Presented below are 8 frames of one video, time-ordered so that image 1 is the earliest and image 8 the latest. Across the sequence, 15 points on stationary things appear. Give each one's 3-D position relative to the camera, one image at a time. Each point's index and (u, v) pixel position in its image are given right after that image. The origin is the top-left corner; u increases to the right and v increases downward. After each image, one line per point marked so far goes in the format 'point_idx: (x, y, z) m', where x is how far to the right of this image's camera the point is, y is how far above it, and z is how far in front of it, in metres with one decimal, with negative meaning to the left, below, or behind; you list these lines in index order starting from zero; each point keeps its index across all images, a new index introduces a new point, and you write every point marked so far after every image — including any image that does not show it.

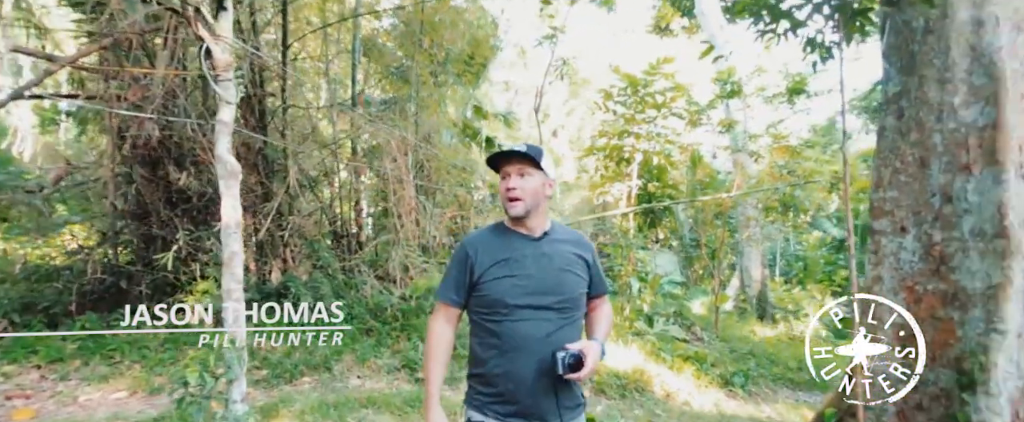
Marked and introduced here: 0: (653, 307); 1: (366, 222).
0: (+1.8, -1.2, +6.8) m
1: (-1.4, -0.1, +5.0) m
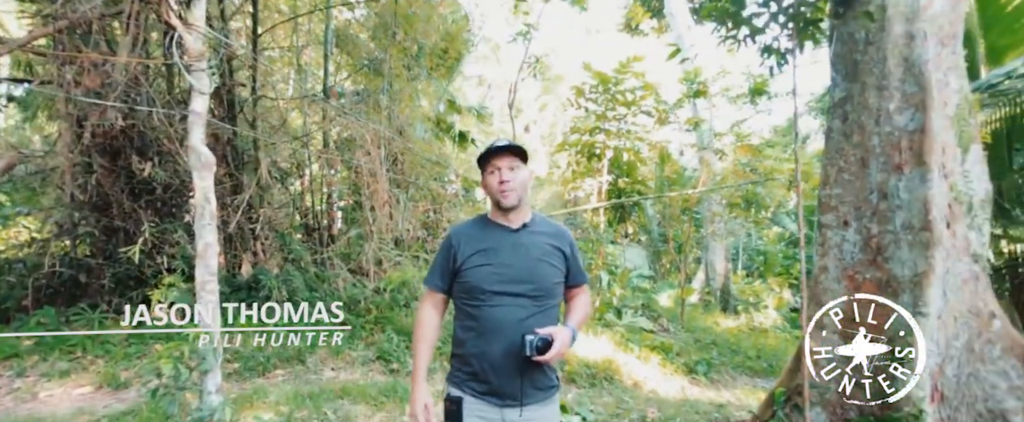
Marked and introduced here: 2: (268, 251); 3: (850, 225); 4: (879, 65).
0: (+1.4, -1.1, +7.0) m
1: (-1.6, 0.0, +5.0) m
2: (-2.2, -0.3, +4.8) m
3: (+1.4, -0.1, +2.3) m
4: (+1.5, +0.6, +2.3) m
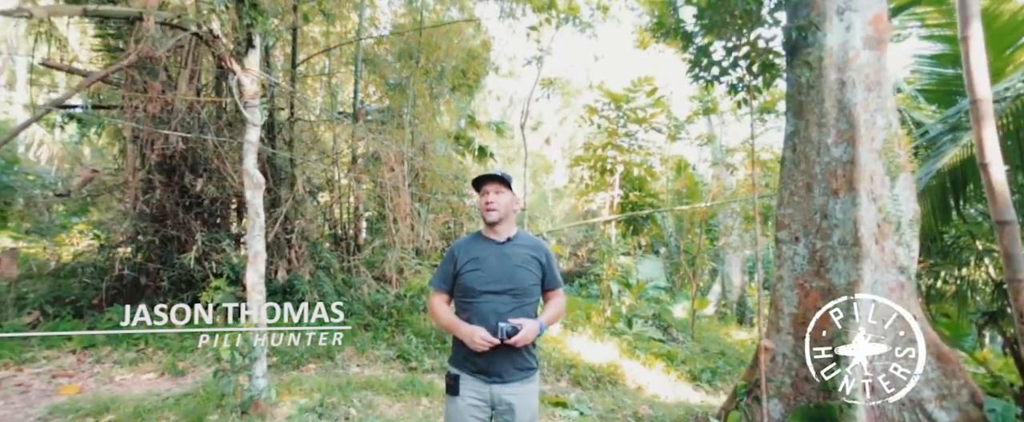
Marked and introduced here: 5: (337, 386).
0: (+1.6, -1.3, +7.3) m
1: (-1.5, -0.1, +5.5) m
2: (-2.1, -0.5, +5.3) m
3: (+1.4, -0.1, +2.7) m
4: (+1.5, +0.5, +2.7) m
5: (-1.2, -1.2, +3.8) m
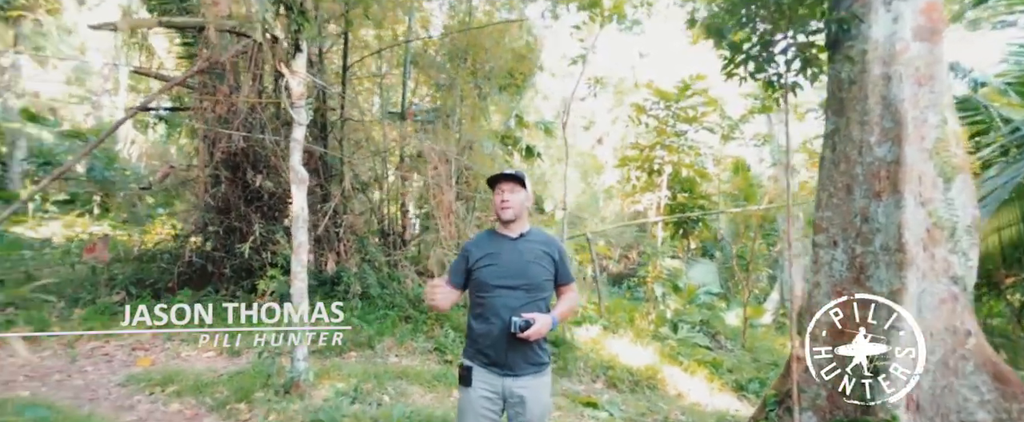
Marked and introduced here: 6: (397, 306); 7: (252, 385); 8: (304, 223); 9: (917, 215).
0: (+2.2, -1.3, +7.1) m
1: (-1.1, -0.1, +5.7) m
2: (-1.7, -0.4, +5.5) m
3: (+1.5, -0.2, +2.6) m
4: (+1.6, +0.5, +2.5) m
5: (-1.0, -1.2, +3.9) m
6: (-1.1, -0.9, +5.3) m
7: (-1.5, -1.0, +3.3) m
8: (-1.2, -0.1, +3.3) m
9: (+1.8, 0.0, +2.4) m
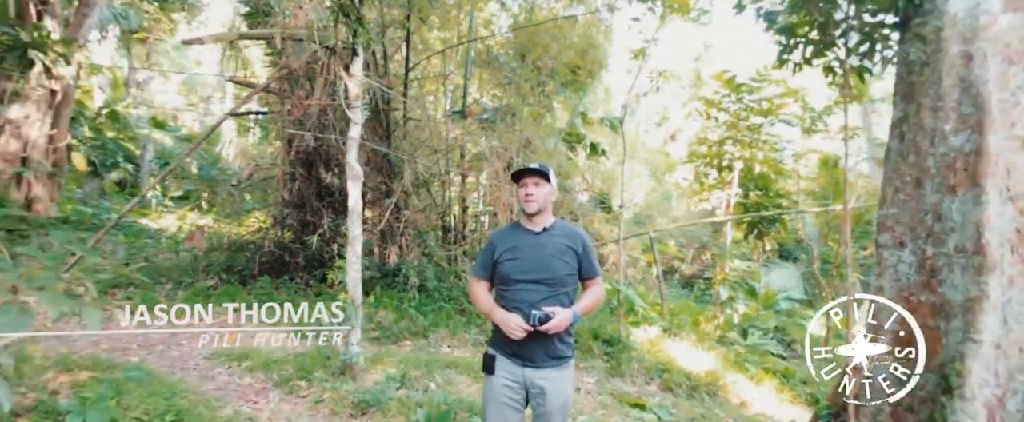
0: (+2.9, -1.3, +6.7) m
1: (-0.5, -0.1, +5.8) m
2: (-1.1, -0.4, +5.7) m
3: (+1.7, -0.1, +2.3) m
4: (+1.7, +0.5, +2.2) m
5: (-0.6, -1.1, +4.0) m
6: (-0.6, -0.9, +5.4) m
7: (-1.3, -1.0, +3.5) m
8: (-1.0, 0.0, +3.4) m
9: (+1.9, 0.0, +2.1) m
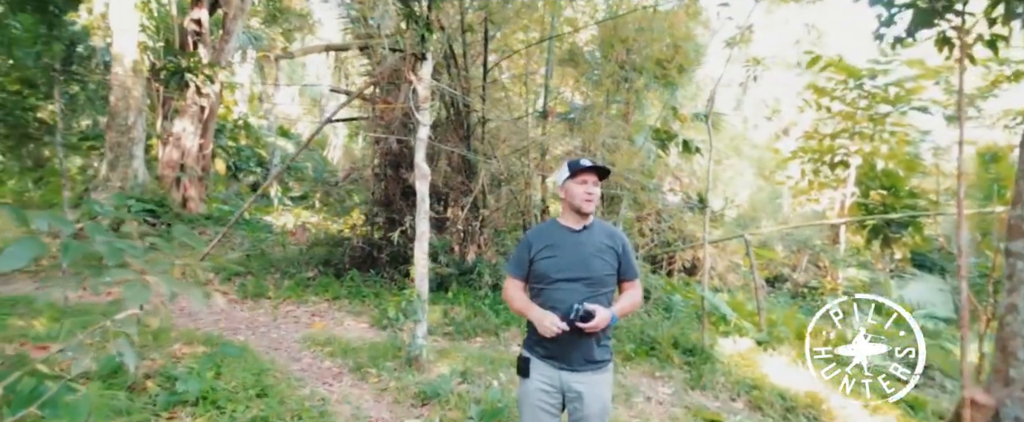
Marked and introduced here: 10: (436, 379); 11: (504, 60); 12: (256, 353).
0: (+3.9, -1.4, +5.9) m
1: (+0.4, -0.1, +5.7) m
2: (-0.2, -0.3, +5.8) m
3: (+1.8, -0.1, +1.9) m
4: (+1.8, +0.5, +1.8) m
5: (-0.1, -1.1, +4.0) m
6: (+0.2, -0.9, +5.4) m
7: (-0.9, -1.0, +3.6) m
8: (-0.6, 0.0, +3.5) m
9: (+2.0, 0.0, +1.6) m
10: (-0.5, -1.0, +3.4) m
11: (-0.2, +1.4, +5.0) m
12: (-1.6, -0.9, +3.3) m
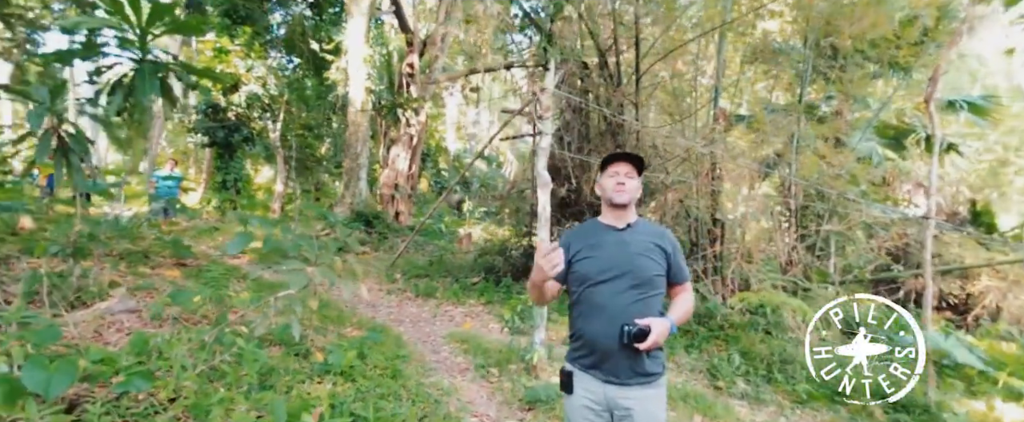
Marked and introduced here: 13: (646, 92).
0: (+5.3, -1.5, +3.6) m
1: (+2.1, -0.2, +5.1) m
2: (+1.6, -0.5, +5.4) m
3: (+1.6, -0.1, +1.0) m
4: (+1.6, +0.6, +1.0) m
5: (+0.8, -1.2, +3.8) m
6: (+1.8, -1.0, +4.8) m
7: (0.0, -1.0, +3.8) m
8: (+0.2, -0.1, +3.5) m
9: (+1.6, 0.0, +0.7) m
10: (+0.2, -1.1, +3.3) m
11: (+1.3, +1.3, +4.7) m
12: (-0.7, -0.9, +3.8) m
13: (+1.2, +1.0, +4.8) m
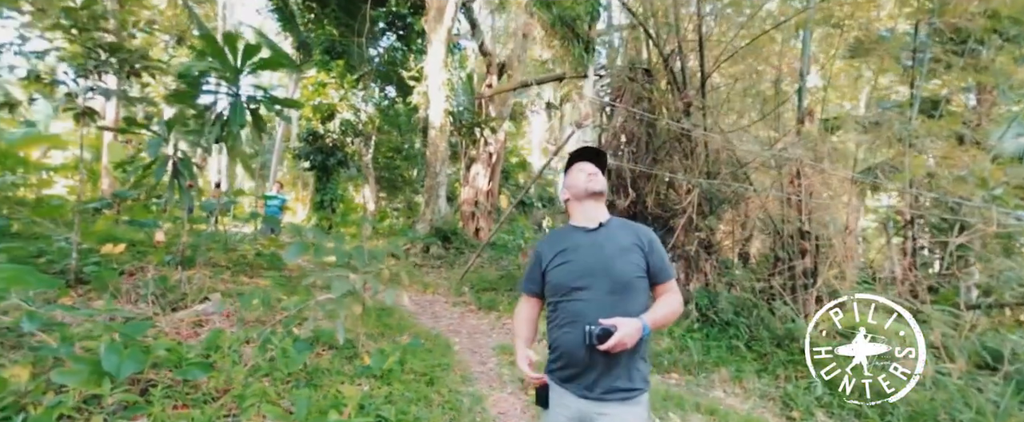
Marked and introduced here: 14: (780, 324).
0: (+5.4, -1.5, +2.2) m
1: (+2.7, -0.3, +4.4) m
2: (+2.2, -0.6, +4.8) m
3: (+1.2, 0.0, +0.6) m
4: (+1.2, +0.7, +0.6) m
5: (+1.1, -1.2, +3.4) m
6: (+2.3, -1.1, +4.2) m
7: (+0.3, -1.1, +3.6) m
8: (+0.5, -0.1, +3.4) m
9: (+1.2, +0.2, +0.3) m
10: (+0.4, -1.1, +3.1) m
11: (+1.7, +1.2, +4.4) m
12: (-0.4, -1.0, +3.8) m
13: (+1.7, +0.9, +4.4) m
14: (+2.4, -0.9, +4.4) m
